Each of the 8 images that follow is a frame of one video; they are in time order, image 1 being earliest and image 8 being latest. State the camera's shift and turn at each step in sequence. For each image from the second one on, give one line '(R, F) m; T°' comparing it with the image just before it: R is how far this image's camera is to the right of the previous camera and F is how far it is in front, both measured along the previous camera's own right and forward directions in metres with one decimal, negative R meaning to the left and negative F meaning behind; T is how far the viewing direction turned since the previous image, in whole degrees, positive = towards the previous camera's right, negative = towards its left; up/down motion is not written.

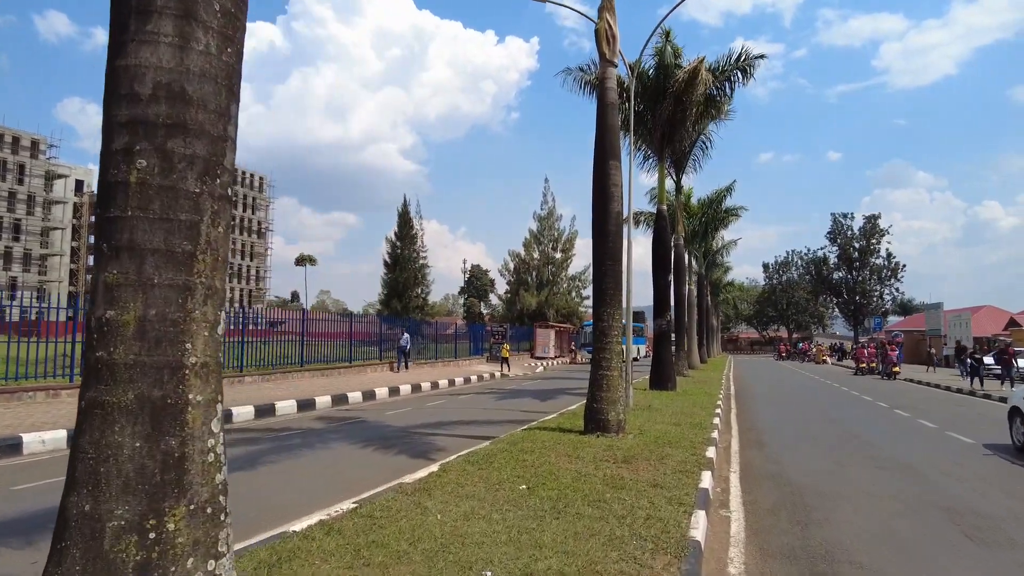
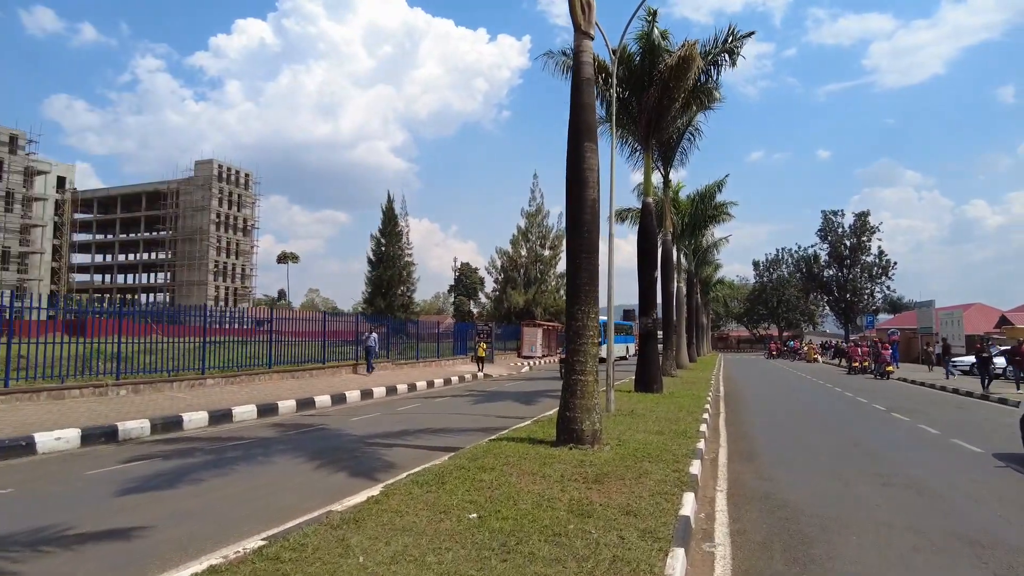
(+0.4, +1.0) m; +1°
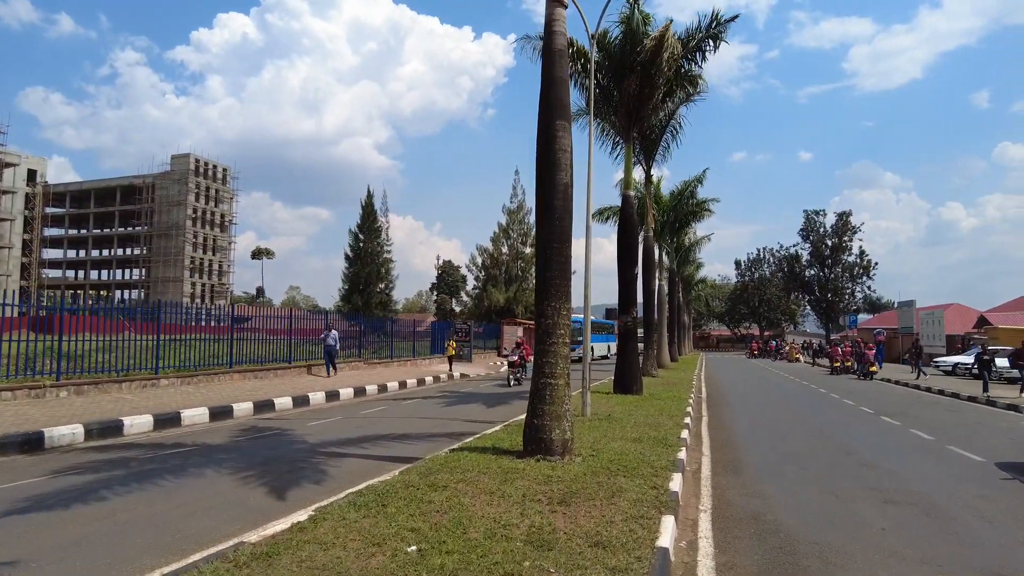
(+0.2, +0.9) m; +1°
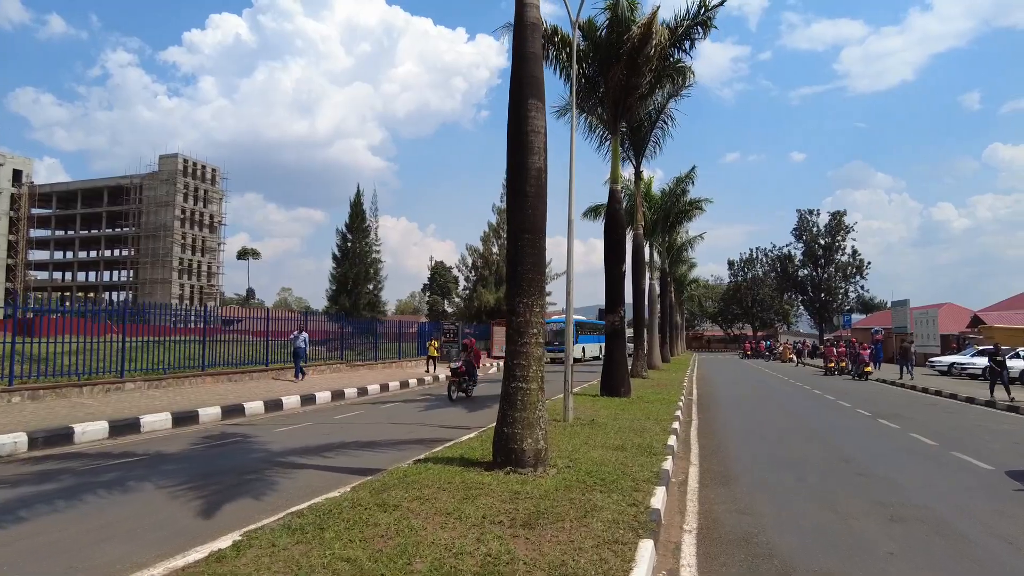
(+0.3, +0.7) m; 0°
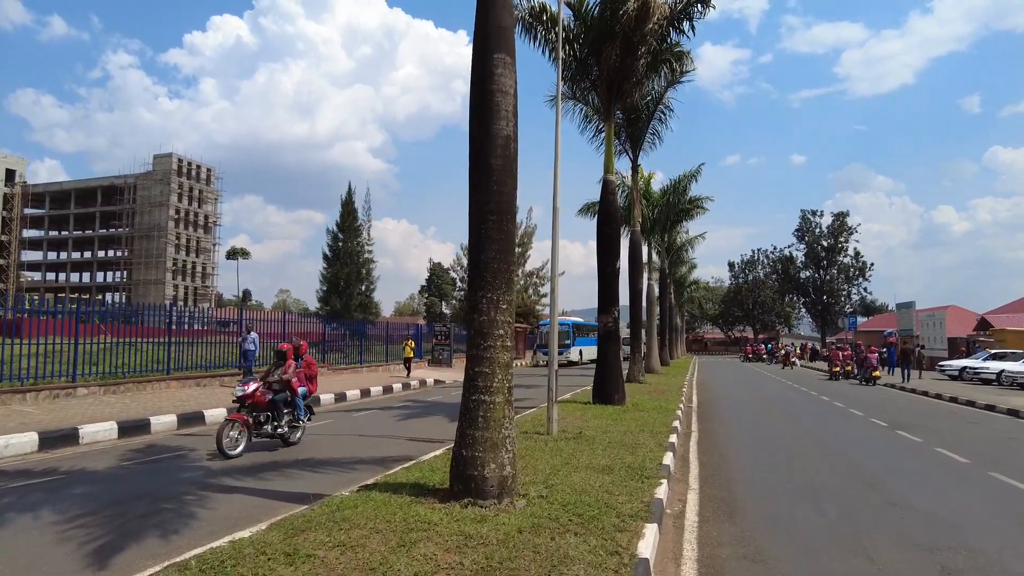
(+0.3, +1.2) m; 0°
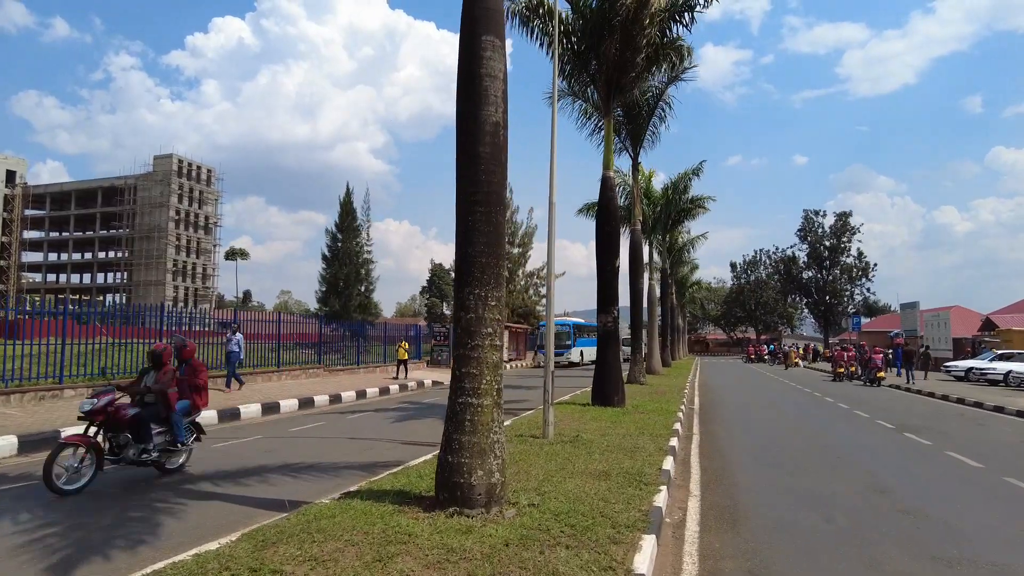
(+0.1, +0.3) m; 0°
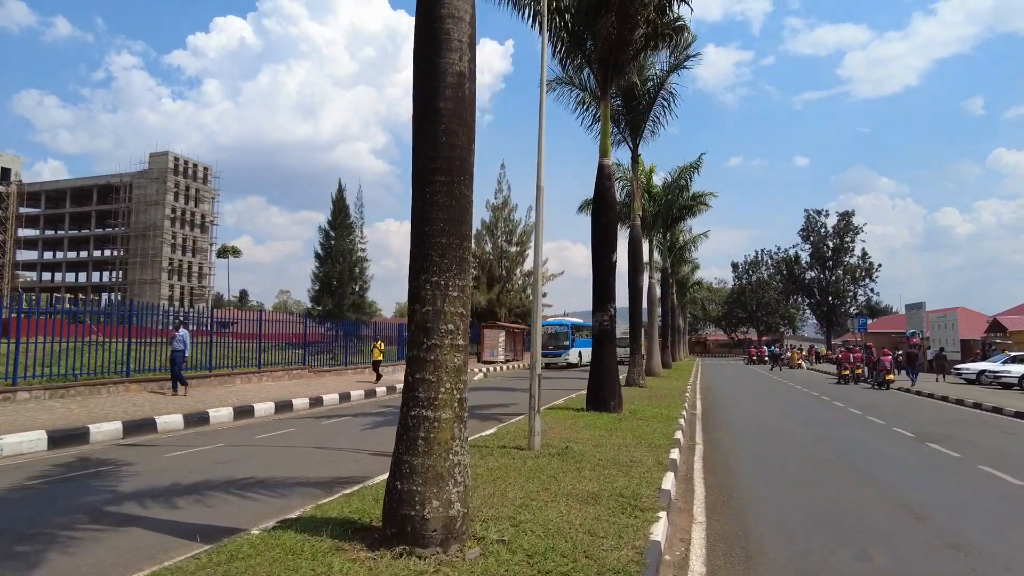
(+0.2, +1.0) m; 0°
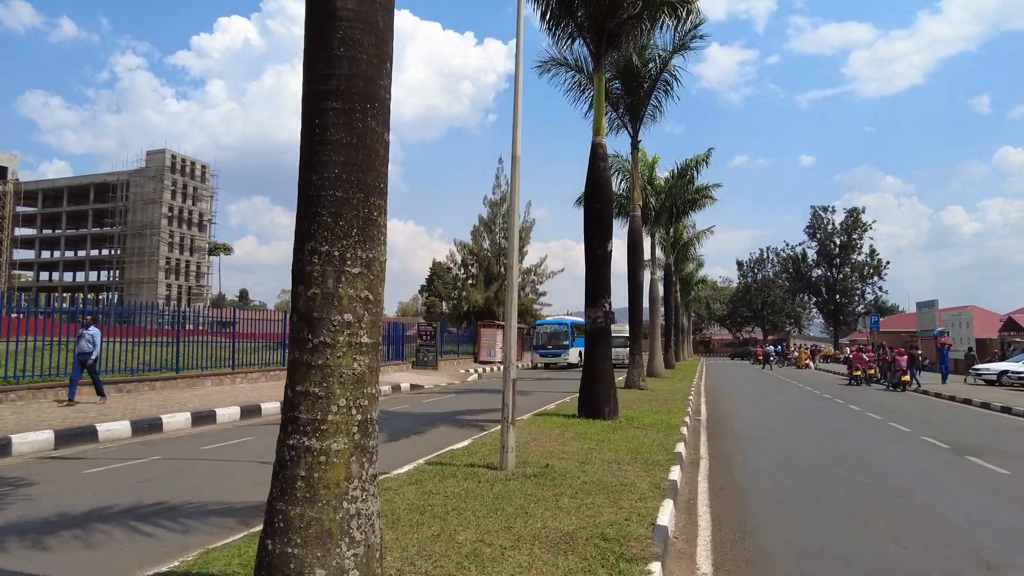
(+0.4, +1.4) m; 0°
